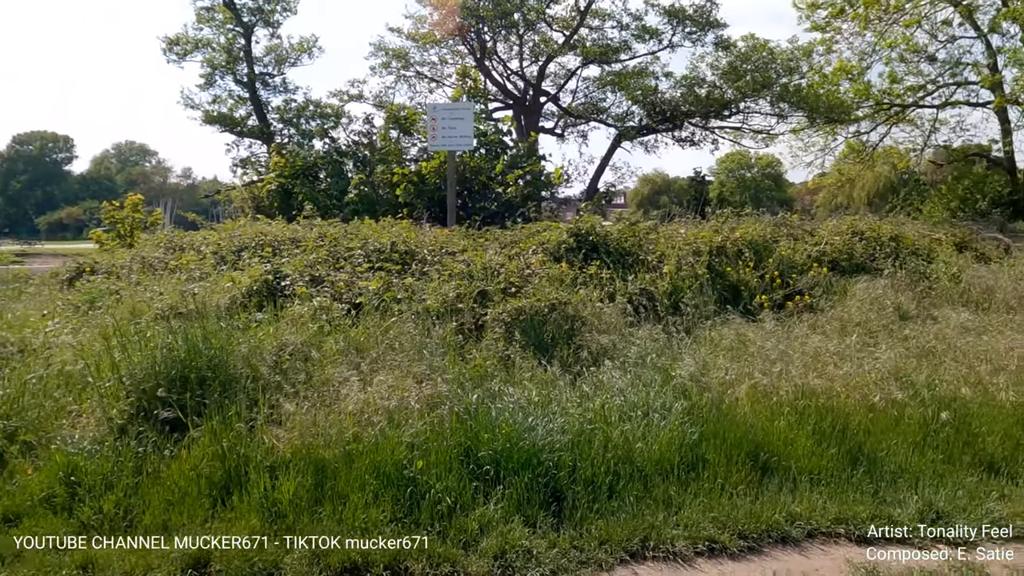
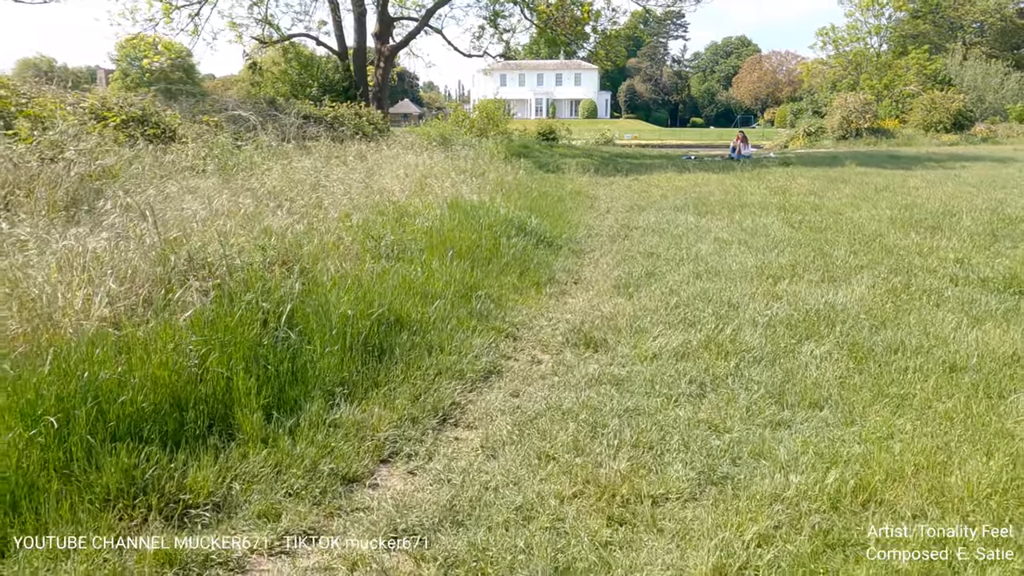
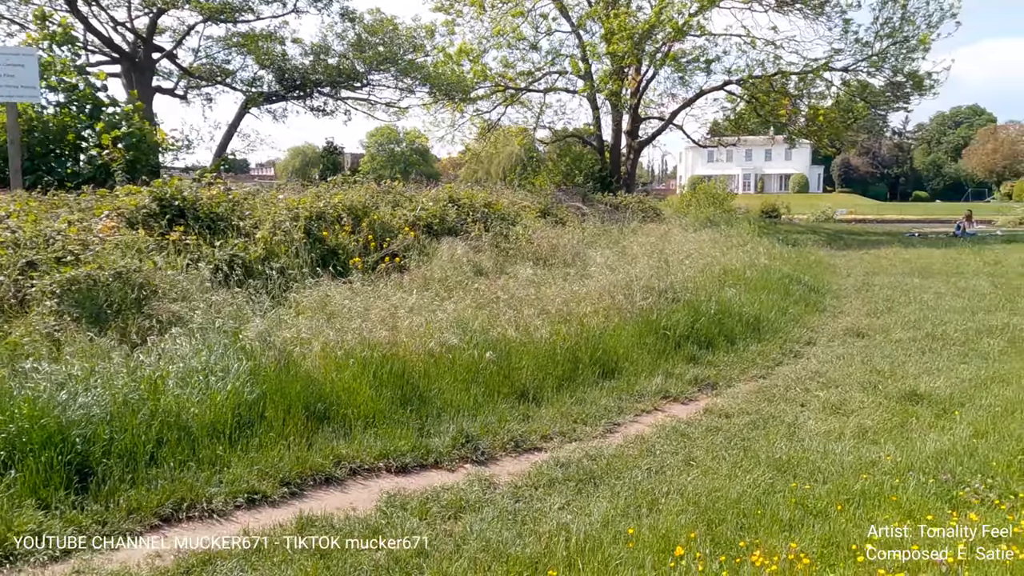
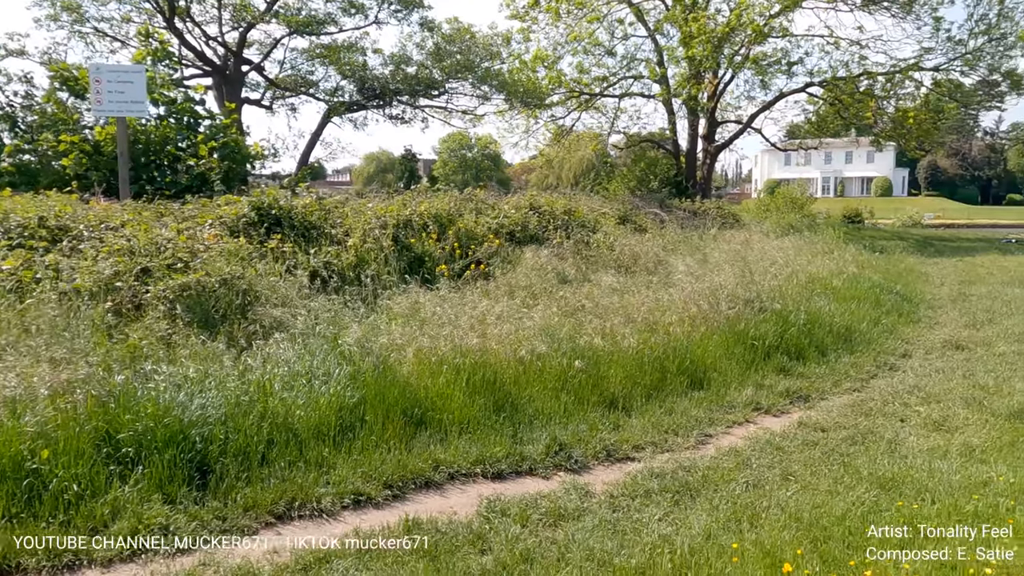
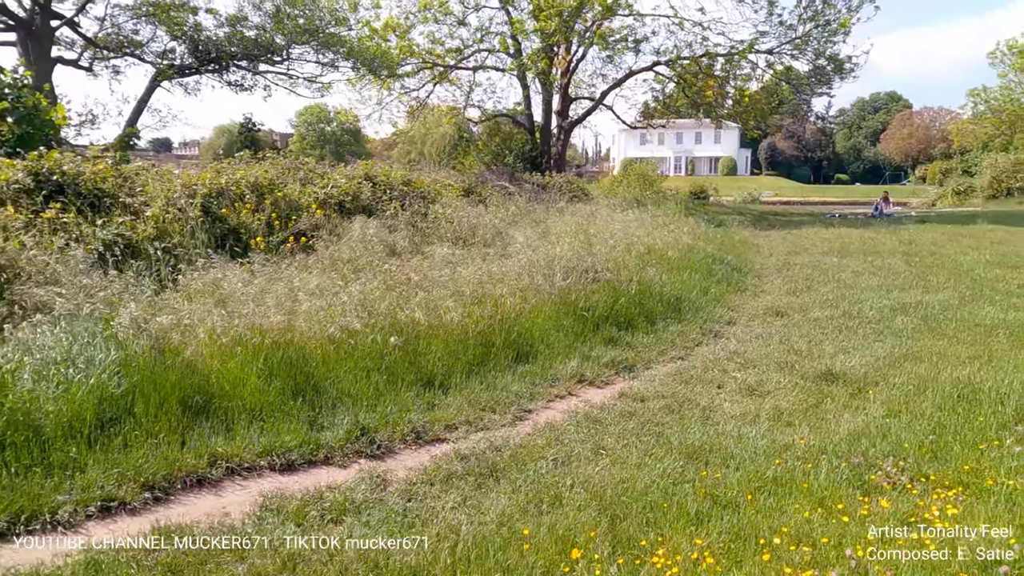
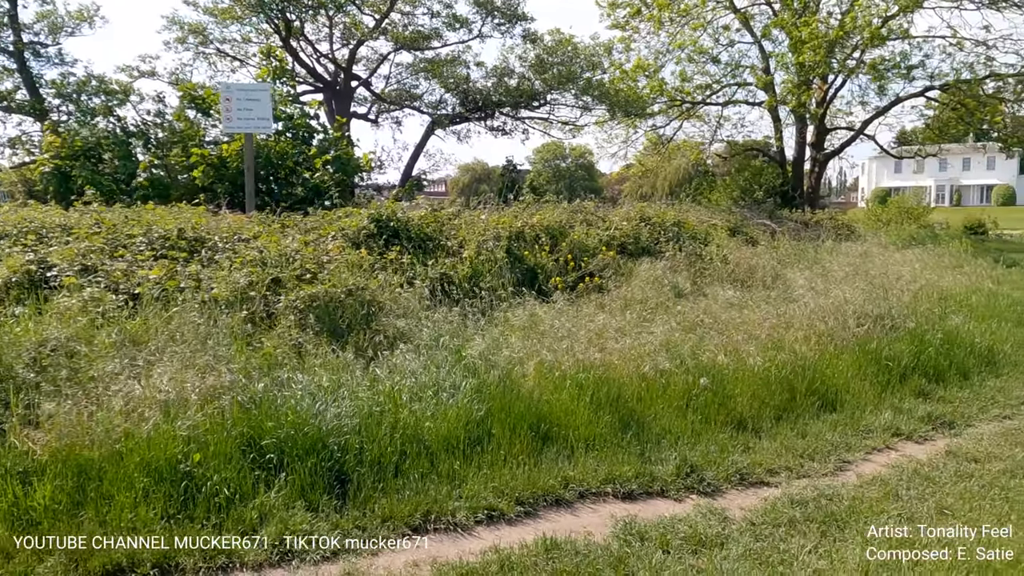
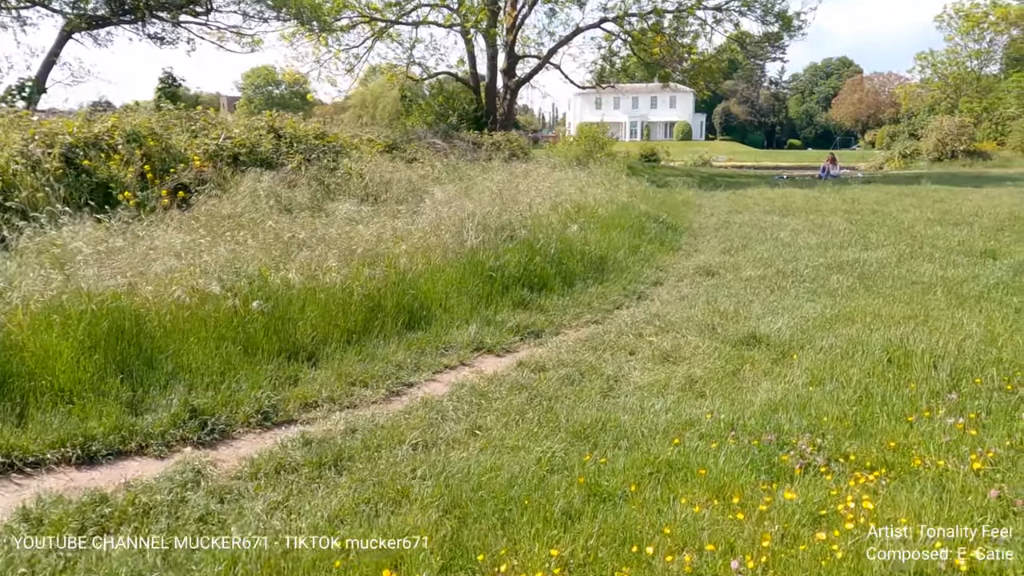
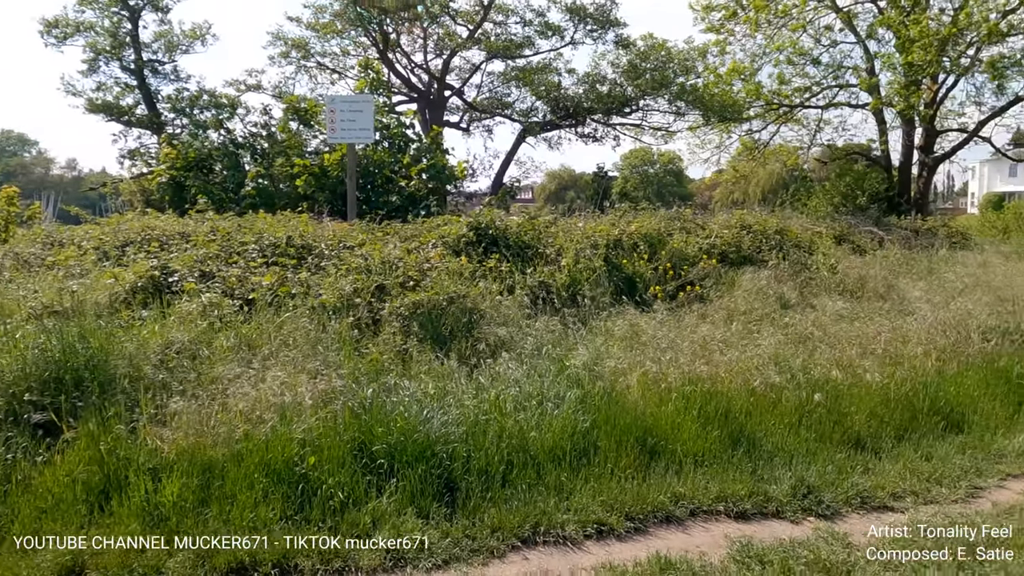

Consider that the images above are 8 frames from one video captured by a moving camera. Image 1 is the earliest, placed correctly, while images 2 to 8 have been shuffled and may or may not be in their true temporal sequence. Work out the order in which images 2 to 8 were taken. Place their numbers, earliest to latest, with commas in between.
8, 6, 4, 3, 5, 7, 2
